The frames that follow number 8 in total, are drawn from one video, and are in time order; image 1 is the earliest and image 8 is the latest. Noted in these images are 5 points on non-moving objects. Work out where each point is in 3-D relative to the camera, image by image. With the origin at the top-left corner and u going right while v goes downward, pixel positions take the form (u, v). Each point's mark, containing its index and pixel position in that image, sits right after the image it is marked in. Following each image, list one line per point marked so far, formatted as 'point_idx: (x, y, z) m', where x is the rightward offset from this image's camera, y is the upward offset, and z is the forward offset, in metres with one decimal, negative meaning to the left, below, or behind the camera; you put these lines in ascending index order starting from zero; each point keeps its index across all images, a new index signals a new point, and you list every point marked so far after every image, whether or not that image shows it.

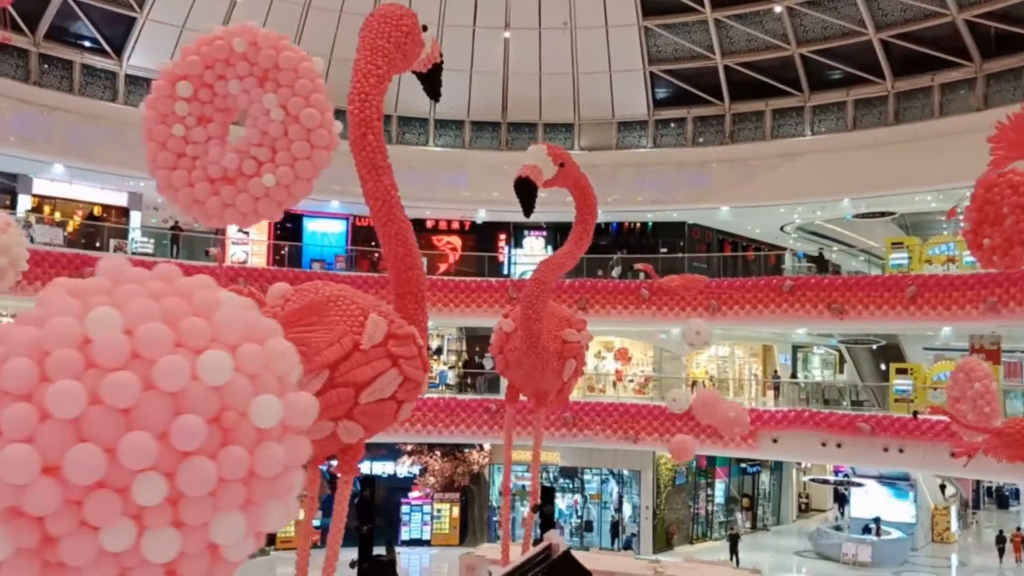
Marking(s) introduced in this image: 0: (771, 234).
0: (+4.4, +0.9, +17.5) m
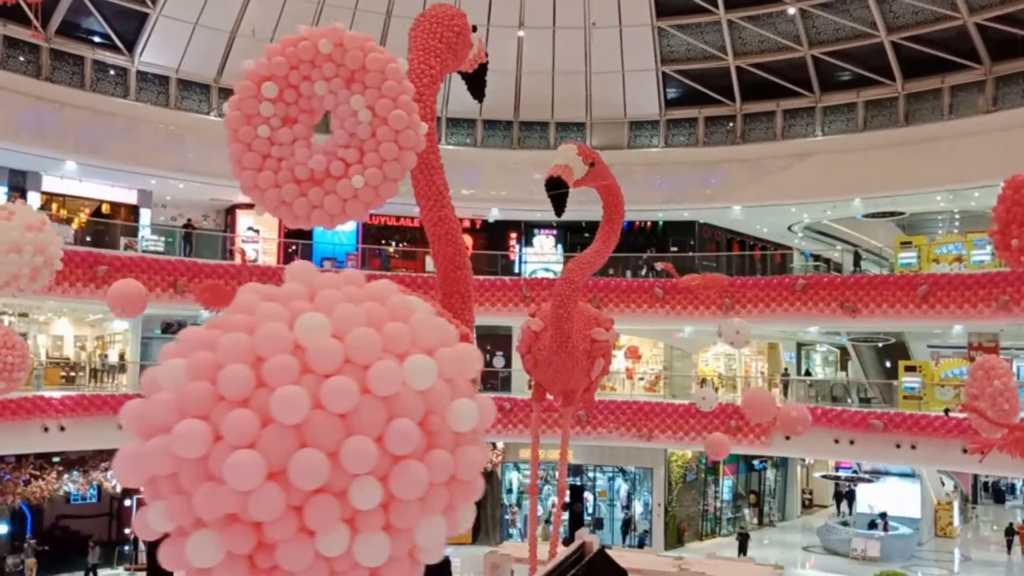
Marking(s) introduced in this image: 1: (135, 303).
0: (+4.5, +0.9, +17.7) m
1: (-2.8, -0.1, +8.1) m
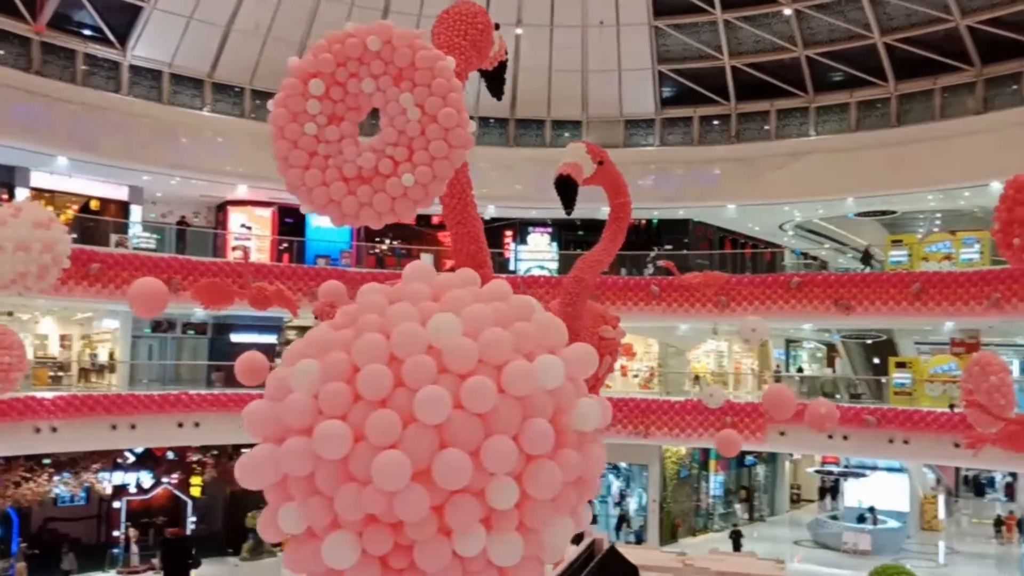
0: (+4.3, +0.9, +17.8) m
1: (-2.6, -0.1, +8.0) m
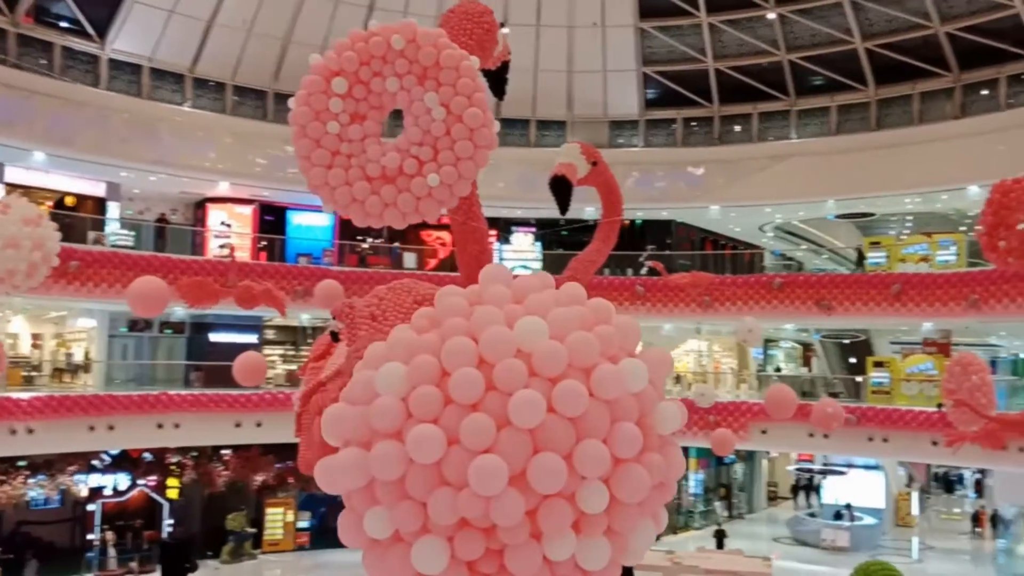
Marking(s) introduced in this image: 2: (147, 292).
0: (+4.0, +0.9, +18.0) m
1: (-2.6, -0.1, +7.9) m
2: (-2.6, 0.0, +7.9) m
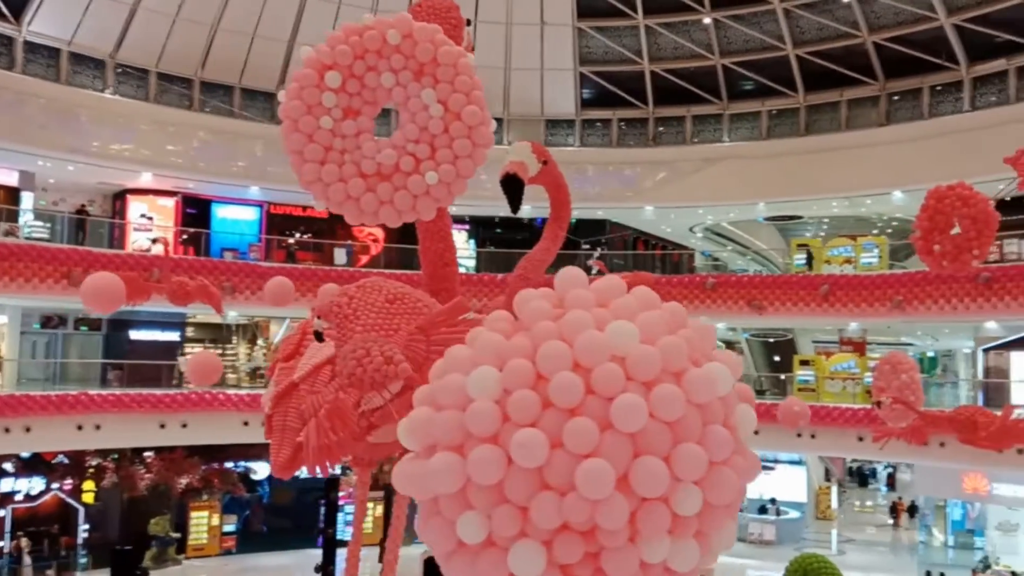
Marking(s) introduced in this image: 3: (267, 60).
0: (+2.8, +0.9, +18.2) m
1: (-2.8, -0.1, +7.6) m
2: (-2.9, 0.0, +7.5) m
3: (-3.8, +3.5, +16.7) m
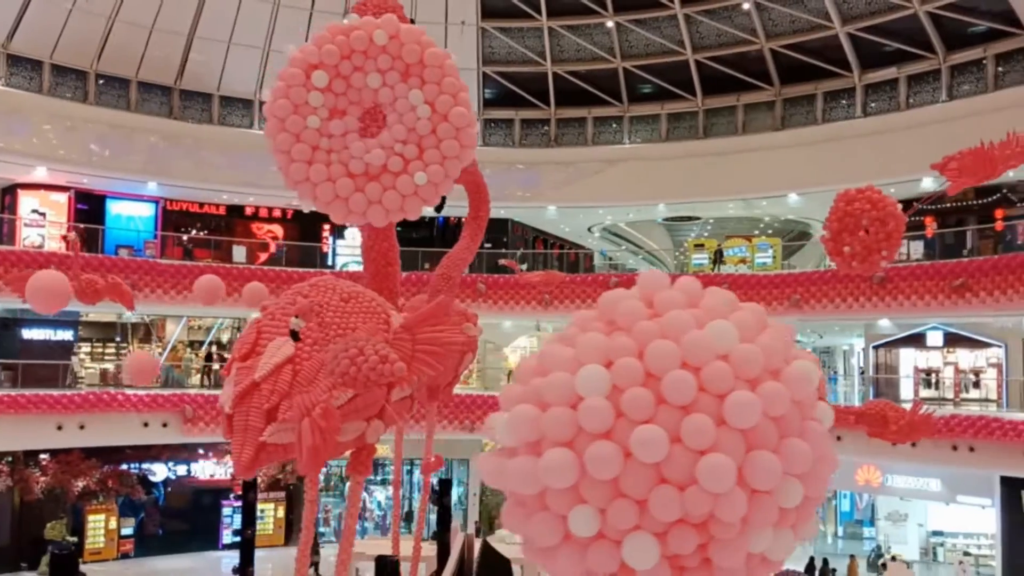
0: (+1.1, +1.0, +18.6) m
1: (-3.1, -0.1, +7.4) m
2: (-3.1, 0.0, +7.3) m
3: (-5.2, +3.5, +16.3) m
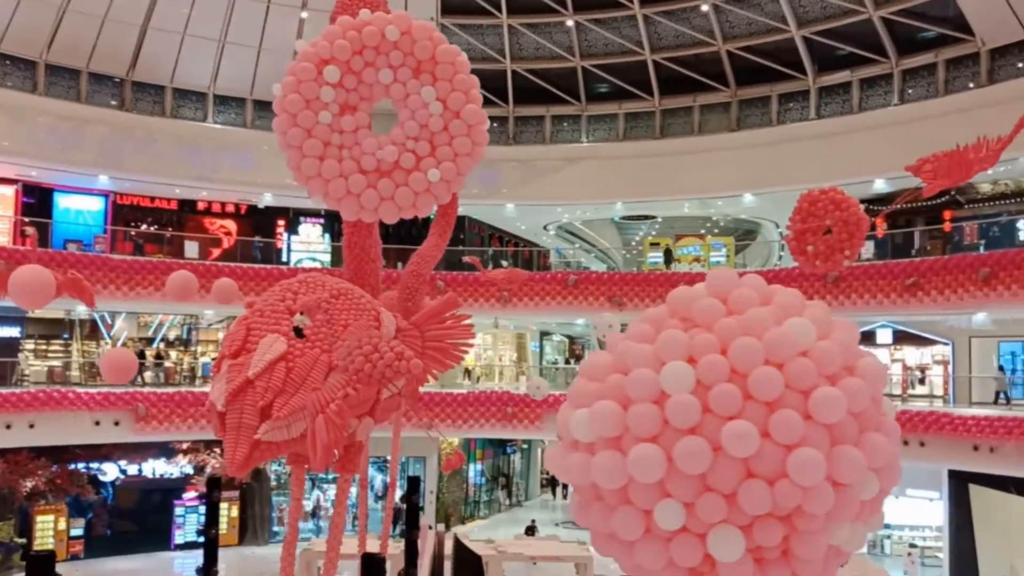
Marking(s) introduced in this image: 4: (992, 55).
0: (+0.4, +1.0, +18.7) m
1: (-3.1, 0.0, +7.2) m
2: (-3.2, 0.0, +7.1) m
3: (-5.8, +3.6, +15.9) m
4: (+6.4, +3.1, +14.4) m
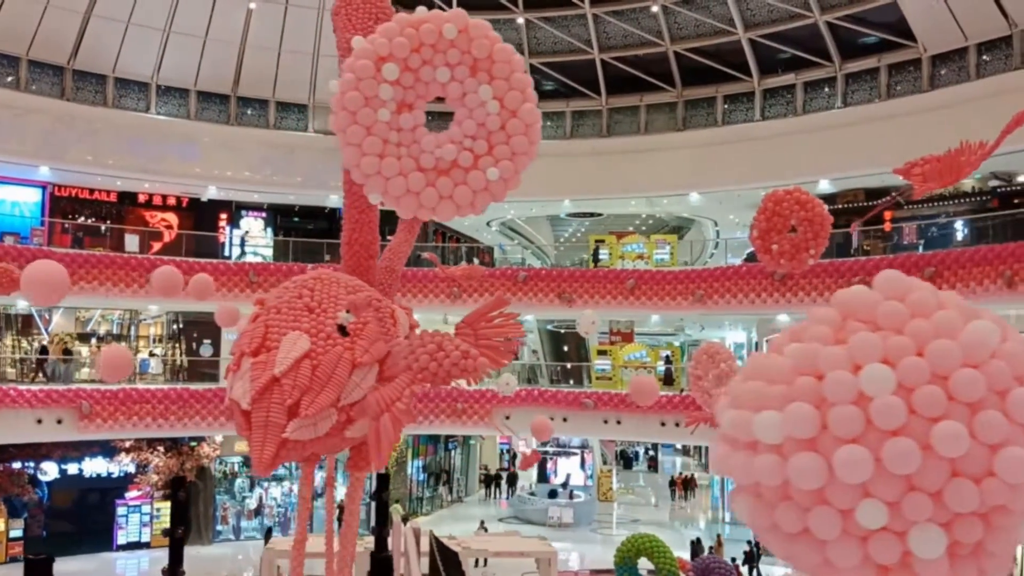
0: (-0.6, +1.1, +18.7) m
1: (-3.0, 0.0, +6.9) m
2: (-3.0, +0.1, +6.9) m
3: (-6.5, +3.7, +15.4) m
4: (+5.8, +3.1, +15.0) m
